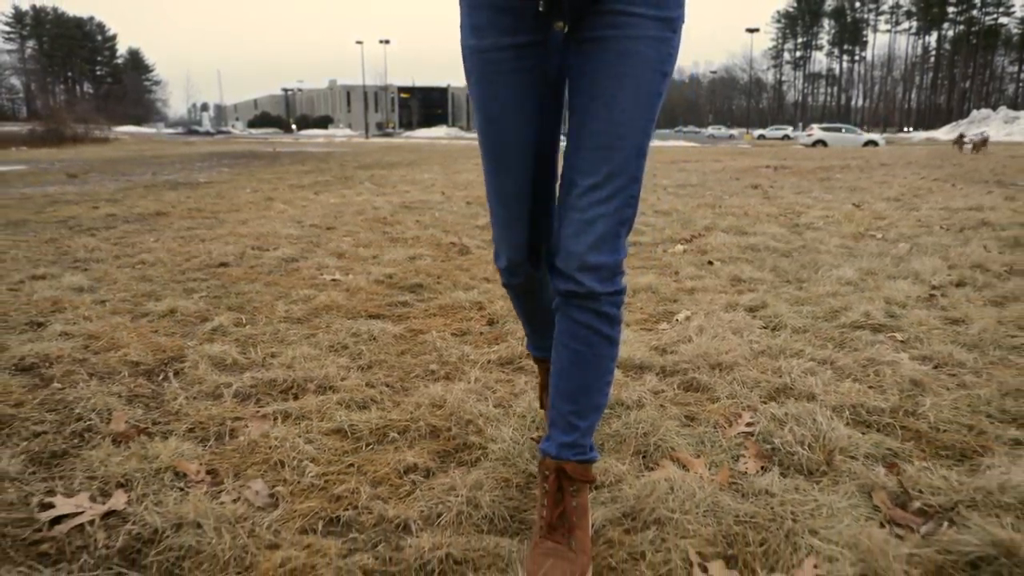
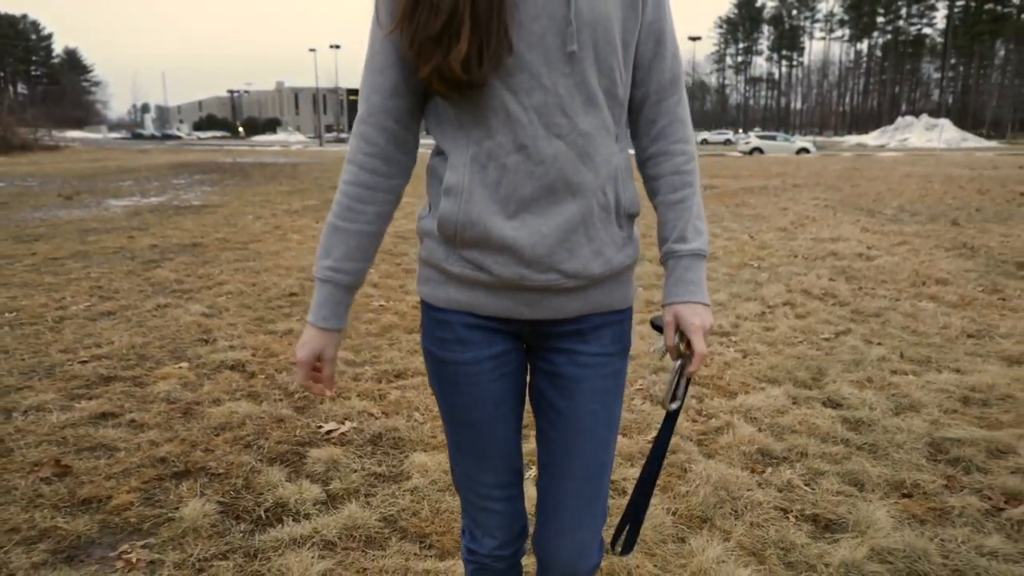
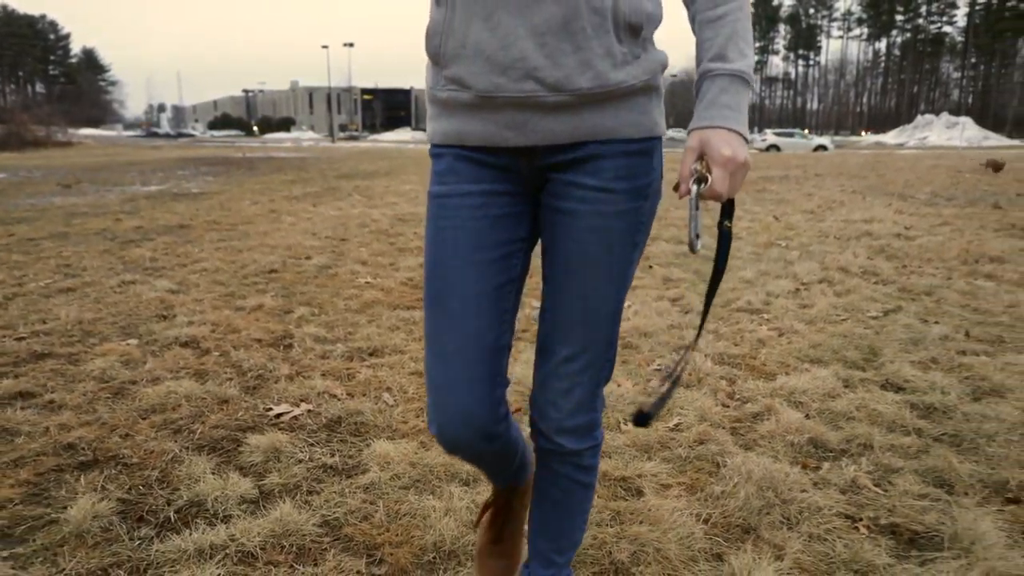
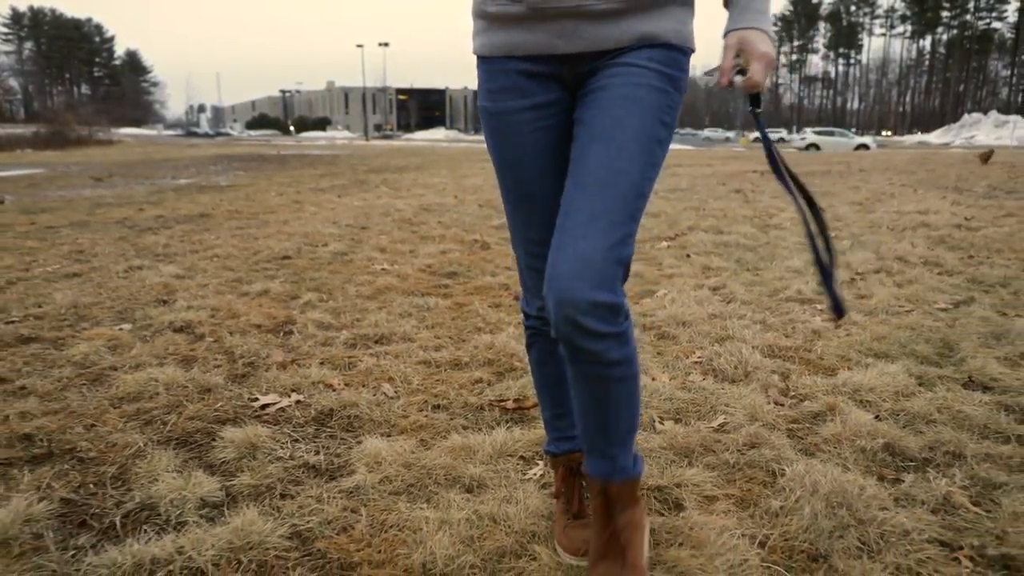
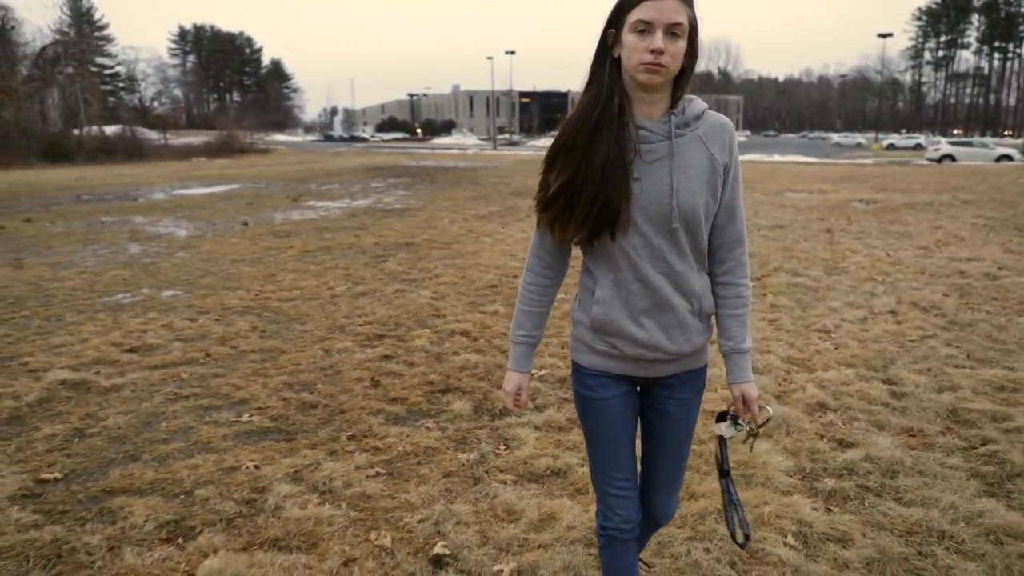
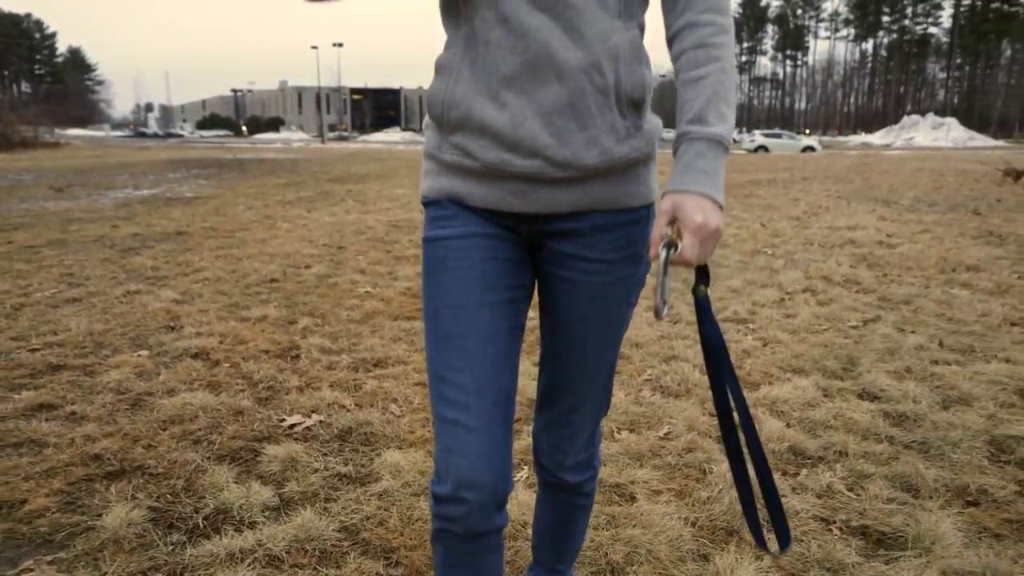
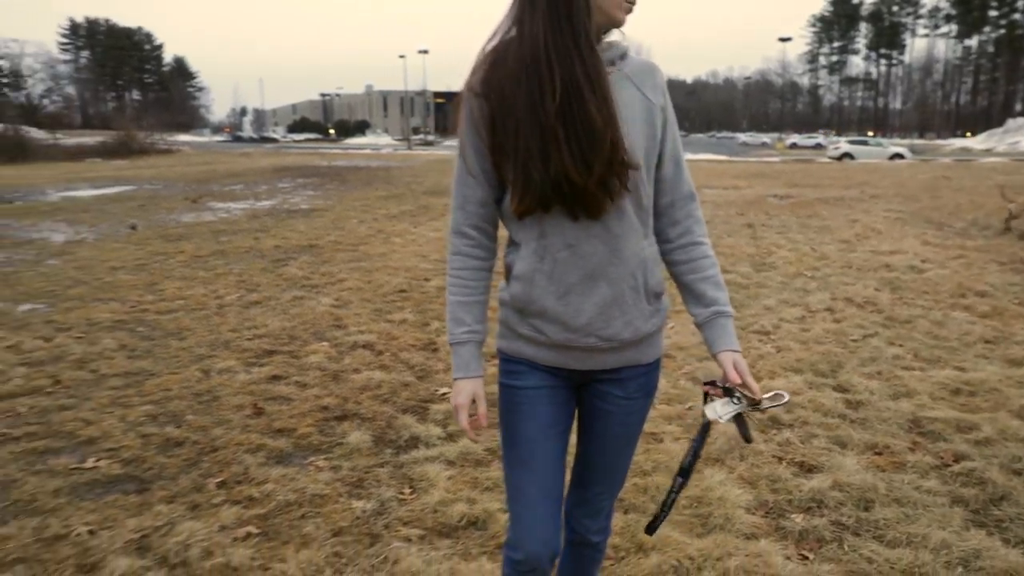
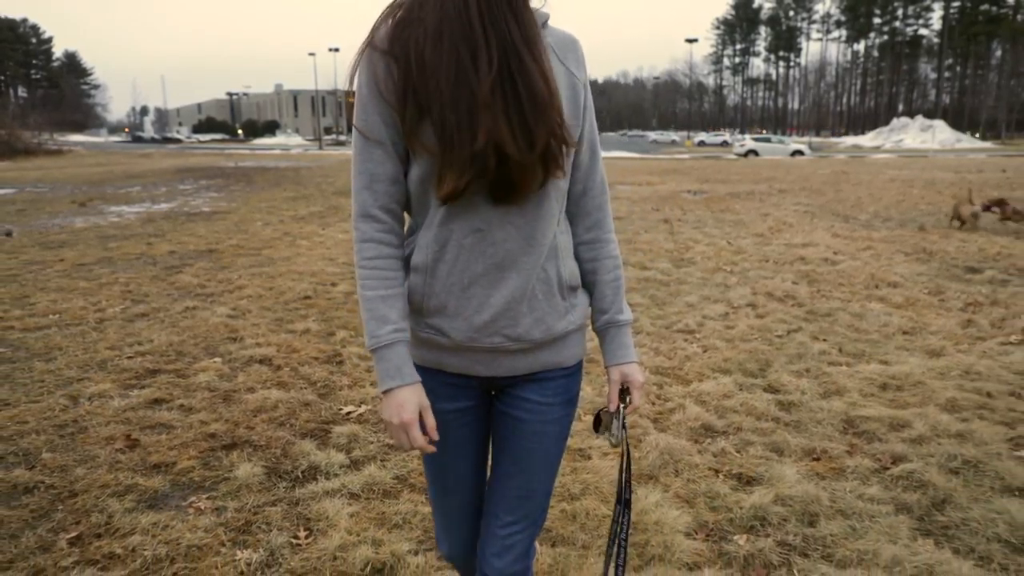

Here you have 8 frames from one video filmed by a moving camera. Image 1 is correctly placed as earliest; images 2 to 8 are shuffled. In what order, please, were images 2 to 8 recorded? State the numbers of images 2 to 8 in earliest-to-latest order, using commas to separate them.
4, 3, 6, 2, 8, 7, 5
